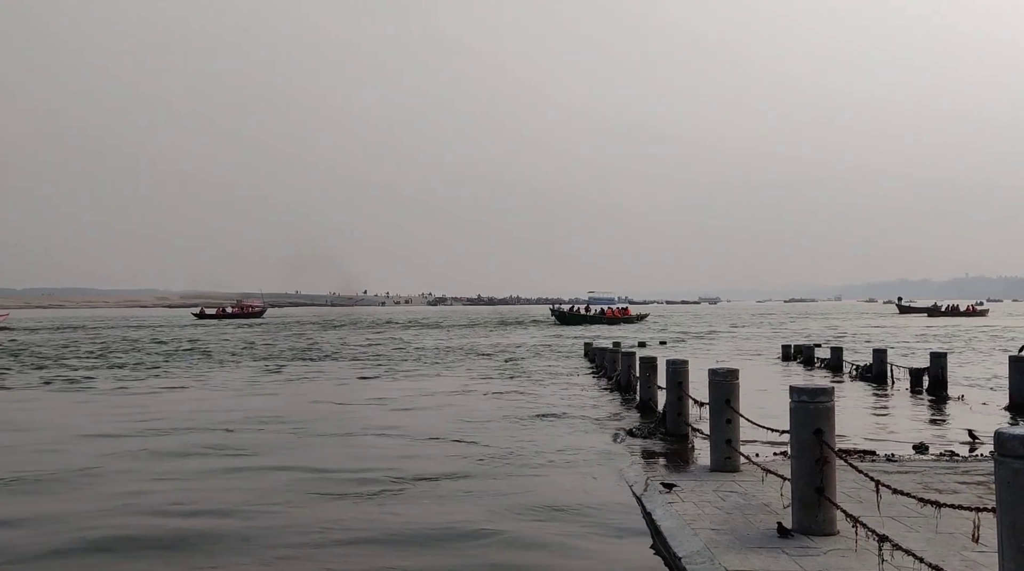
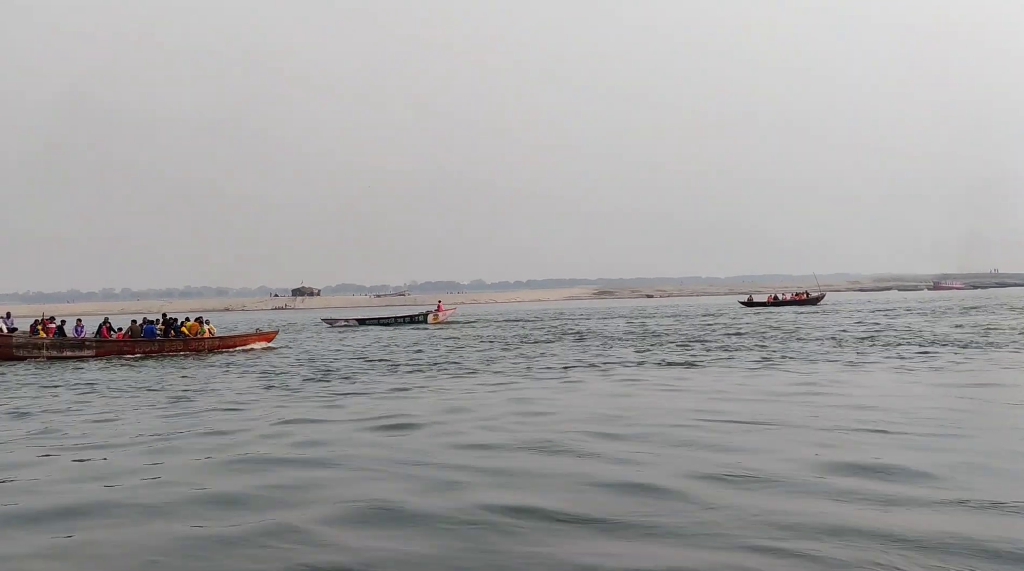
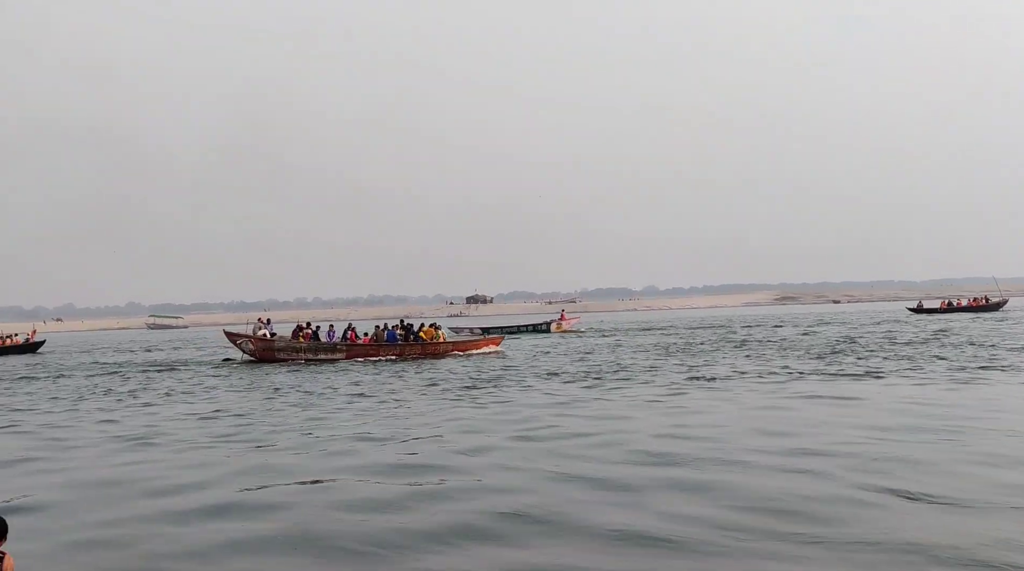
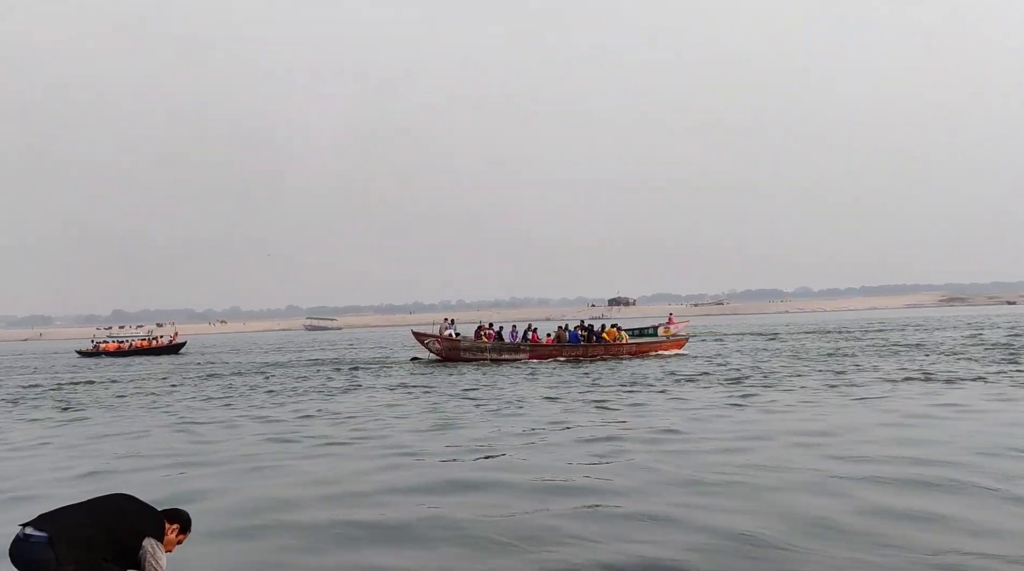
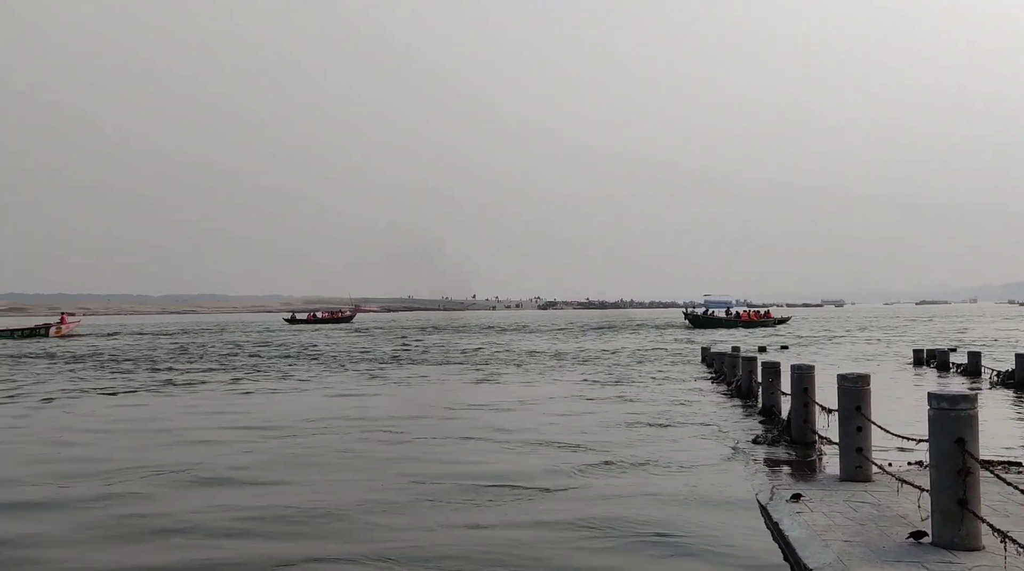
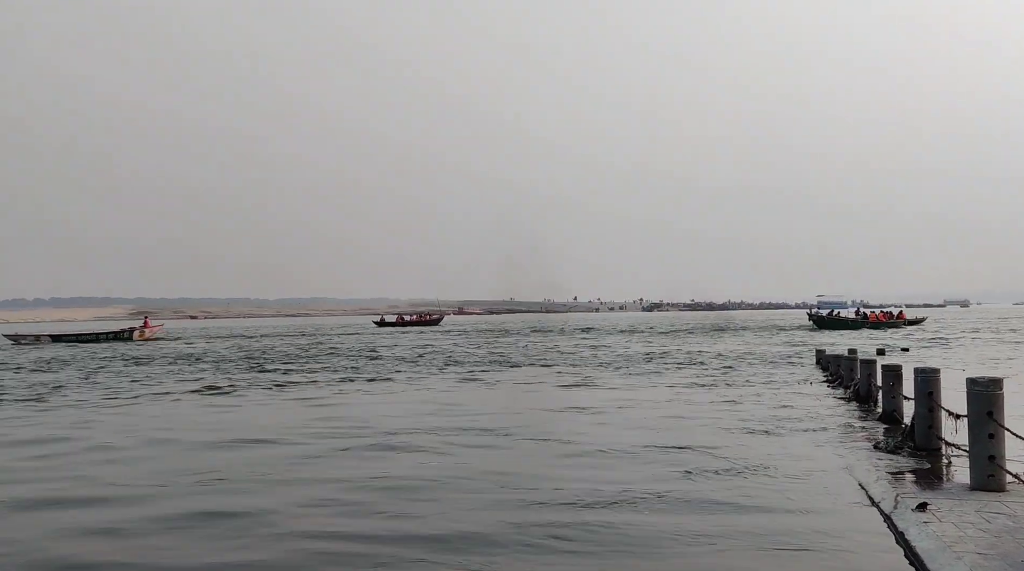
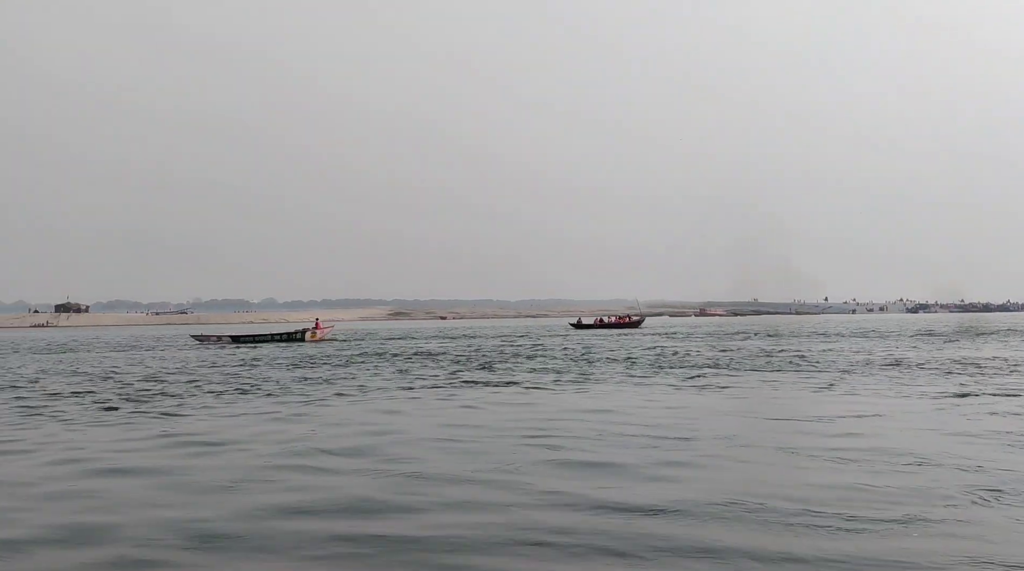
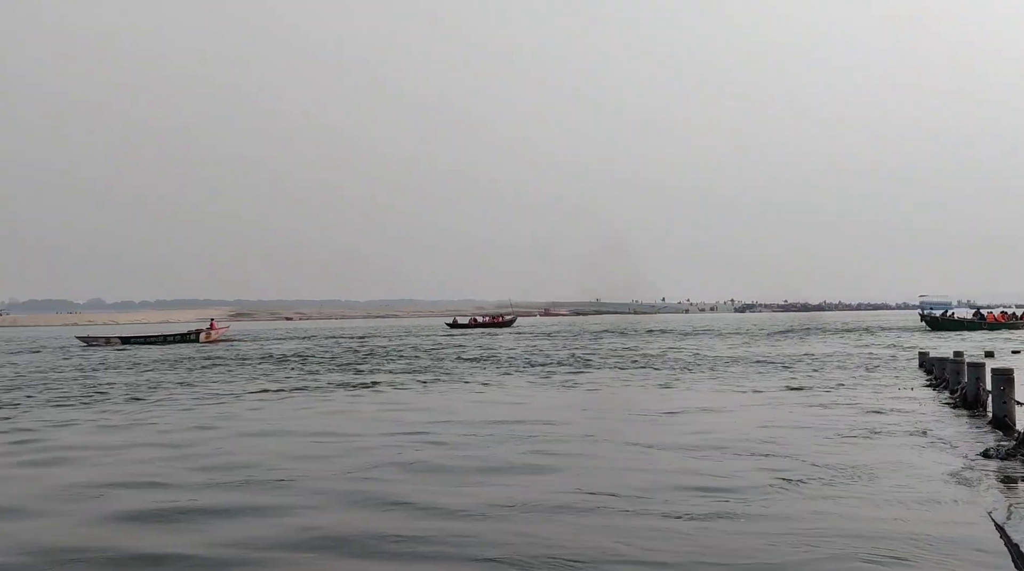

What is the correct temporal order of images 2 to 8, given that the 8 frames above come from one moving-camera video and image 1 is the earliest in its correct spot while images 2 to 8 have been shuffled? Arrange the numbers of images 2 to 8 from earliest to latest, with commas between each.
5, 6, 8, 7, 2, 3, 4
